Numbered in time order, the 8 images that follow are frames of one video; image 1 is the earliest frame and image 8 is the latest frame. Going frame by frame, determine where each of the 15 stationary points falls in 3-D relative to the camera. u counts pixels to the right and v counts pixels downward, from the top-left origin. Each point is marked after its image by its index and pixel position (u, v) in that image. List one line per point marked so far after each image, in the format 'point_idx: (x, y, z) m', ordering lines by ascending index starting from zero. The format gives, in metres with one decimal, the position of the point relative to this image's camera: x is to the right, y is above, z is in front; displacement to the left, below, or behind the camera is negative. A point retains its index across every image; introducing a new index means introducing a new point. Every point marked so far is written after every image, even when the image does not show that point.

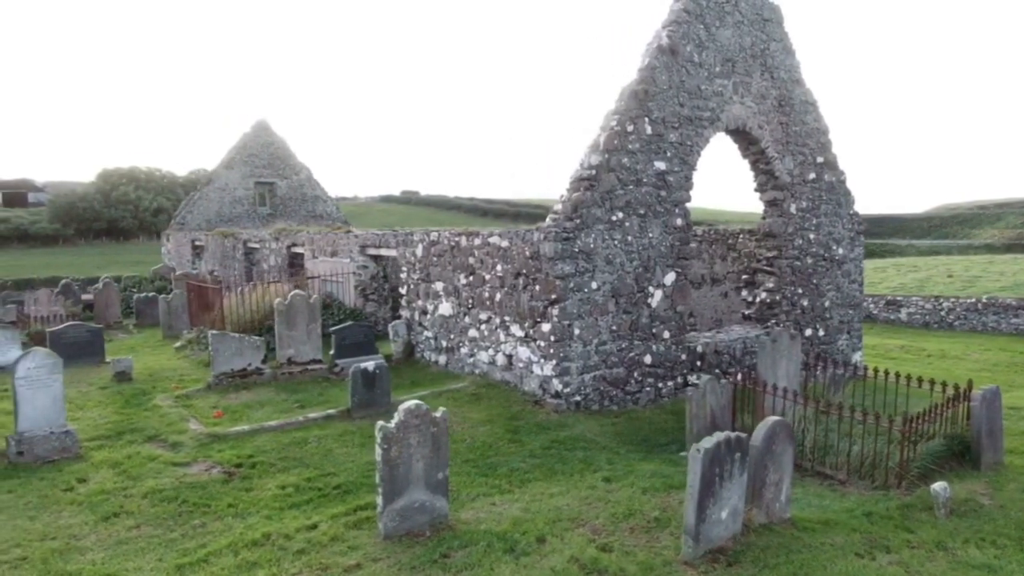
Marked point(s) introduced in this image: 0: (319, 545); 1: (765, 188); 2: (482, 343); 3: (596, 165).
0: (-1.5, -2.0, +6.0) m
1: (+3.7, +1.5, +11.6) m
2: (-0.4, -0.7, +10.3) m
3: (+1.0, +1.5, +9.3) m
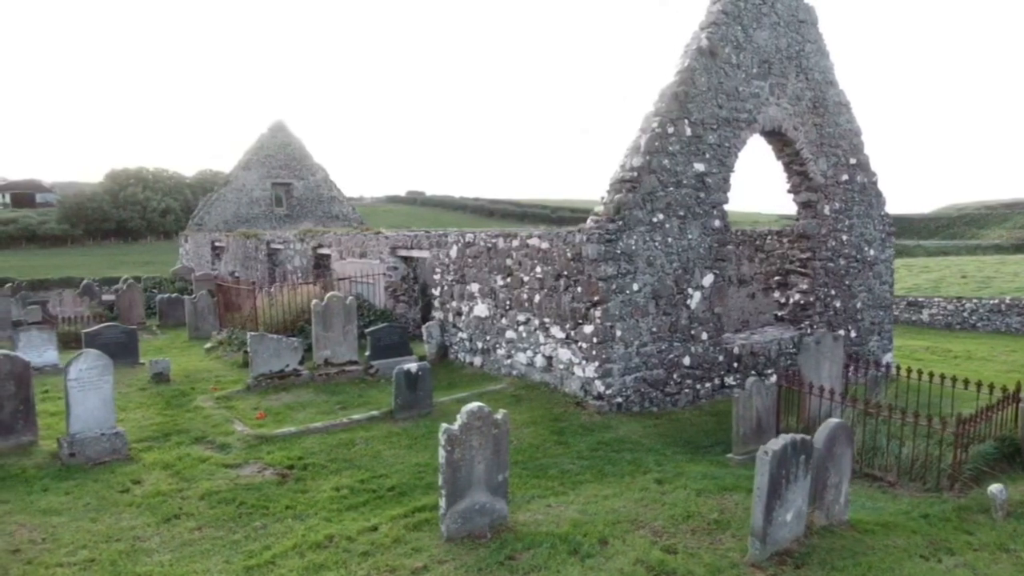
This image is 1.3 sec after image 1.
0: (-1.0, -2.0, +6.0) m
1: (+4.2, +1.4, +11.6) m
2: (+0.1, -0.7, +10.3) m
3: (+1.5, +1.4, +9.3) m
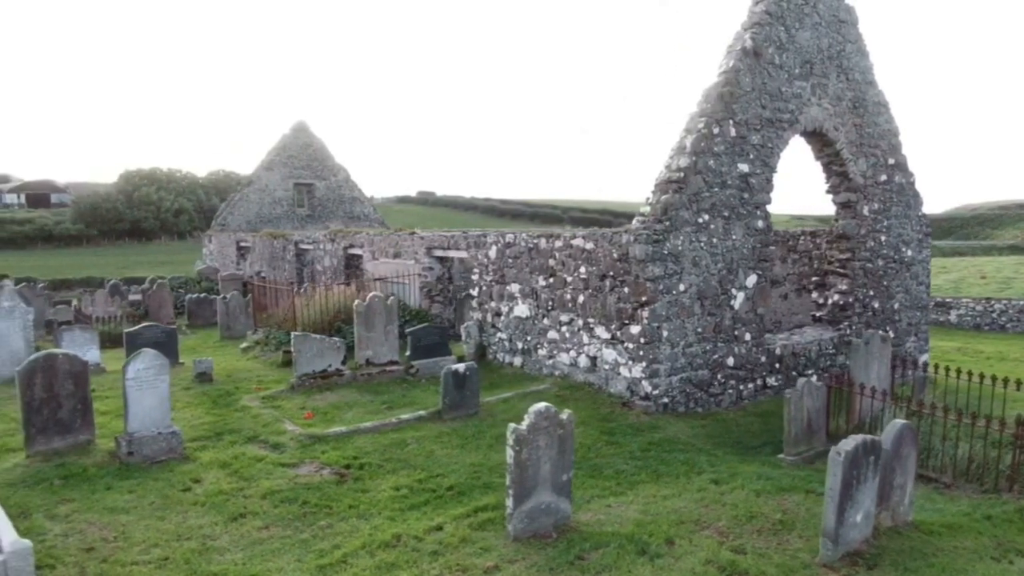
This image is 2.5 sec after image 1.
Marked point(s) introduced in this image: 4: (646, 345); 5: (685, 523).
0: (-0.5, -2.0, +6.0) m
1: (+4.8, +1.4, +11.6) m
2: (+0.7, -0.7, +10.3) m
3: (+2.0, +1.4, +9.3) m
4: (+1.6, -0.6, +9.1) m
5: (+1.4, -1.9, +6.5) m
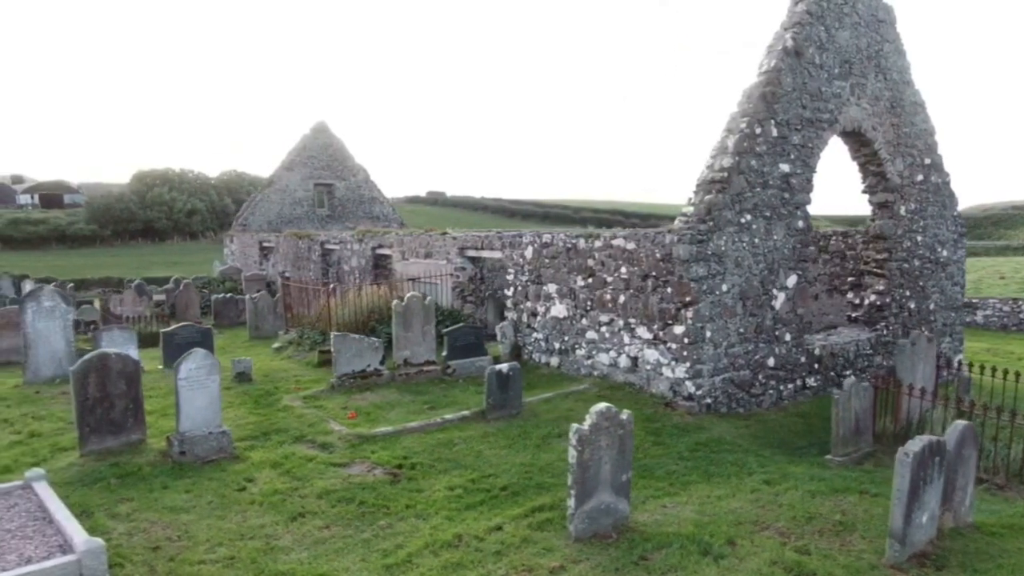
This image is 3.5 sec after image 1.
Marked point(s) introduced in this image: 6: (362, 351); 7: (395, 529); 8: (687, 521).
0: (0.0, -2.0, +6.0) m
1: (+5.3, +1.4, +11.6) m
2: (+1.2, -0.7, +10.3) m
3: (+2.5, +1.4, +9.3) m
4: (+2.1, -0.7, +9.1) m
5: (+1.9, -1.9, +6.5) m
6: (-2.0, -0.8, +10.4) m
7: (-0.9, -1.9, +6.3) m
8: (+1.5, -1.9, +6.5) m
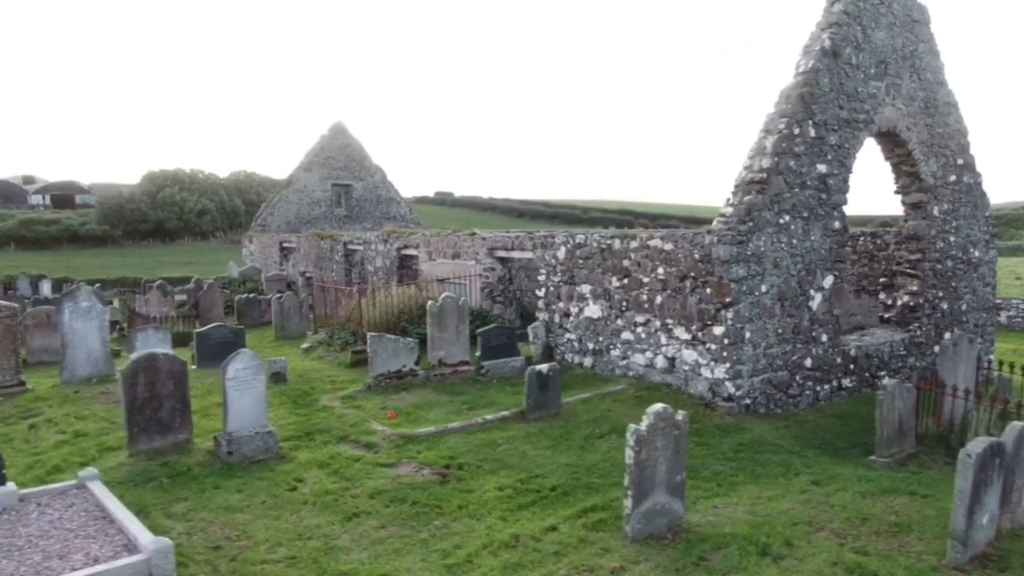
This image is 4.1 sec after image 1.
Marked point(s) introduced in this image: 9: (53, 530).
0: (+0.5, -2.0, +6.1) m
1: (+5.8, +1.4, +11.5) m
2: (+1.6, -0.8, +10.3) m
3: (+3.0, +1.4, +9.3) m
4: (+2.5, -0.7, +9.1) m
5: (+2.3, -1.9, +6.5) m
6: (-1.5, -0.8, +10.4) m
7: (-0.5, -1.9, +6.3) m
8: (+1.9, -1.9, +6.5) m
9: (-3.4, -1.8, +5.9) m
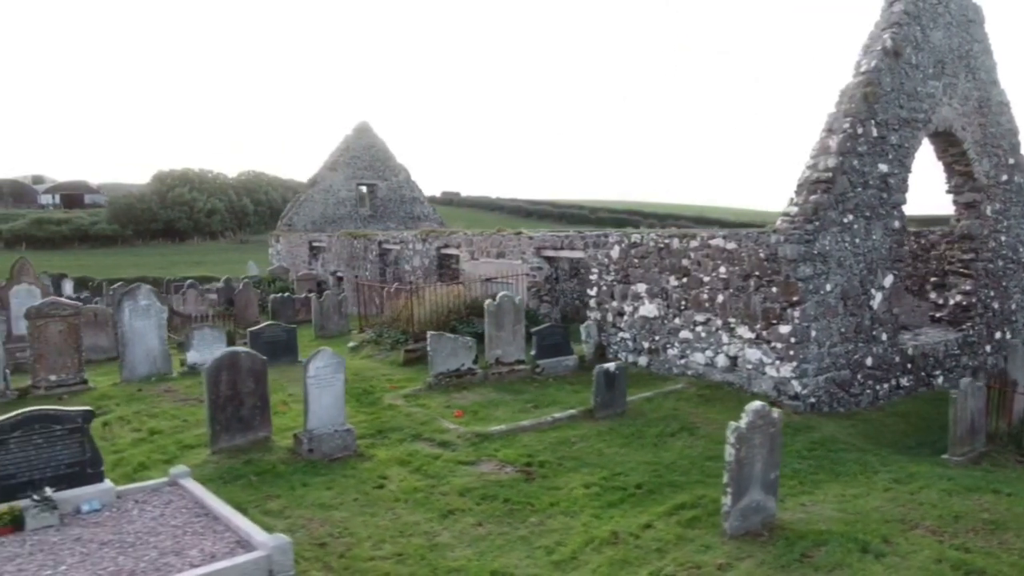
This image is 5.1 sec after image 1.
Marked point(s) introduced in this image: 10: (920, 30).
0: (+1.2, -2.0, +6.1) m
1: (+6.6, +1.4, +11.6) m
2: (+2.4, -0.7, +10.3) m
3: (+3.8, +1.4, +9.3) m
4: (+3.3, -0.6, +9.1) m
5: (+3.1, -1.9, +6.5) m
6: (-0.7, -0.8, +10.5) m
7: (+0.3, -1.9, +6.4) m
8: (+2.7, -1.9, +6.6) m
9: (-2.6, -1.8, +5.9) m
10: (+5.3, +3.3, +10.2) m
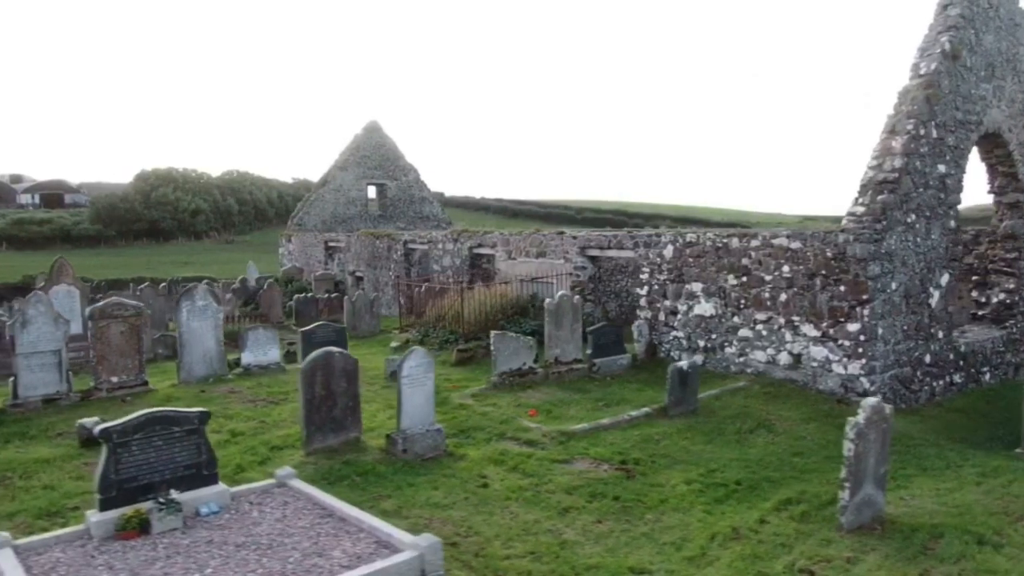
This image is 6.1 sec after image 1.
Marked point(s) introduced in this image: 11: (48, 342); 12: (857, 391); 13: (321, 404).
0: (+2.2, -2.0, +6.2) m
1: (+7.3, +1.5, +11.8) m
2: (+3.2, -0.7, +10.4) m
3: (+4.6, +1.4, +9.5) m
4: (+4.2, -0.6, +9.3) m
5: (+4.1, -1.9, +6.7) m
6: (+0.1, -0.8, +10.5) m
7: (+1.3, -1.9, +6.4) m
8: (+3.6, -1.9, +6.7) m
9: (-1.7, -1.8, +5.9) m
10: (+6.1, +3.4, +10.4) m
11: (-5.5, -0.6, +9.4) m
12: (+4.1, -1.2, +9.4) m
13: (-1.8, -1.1, +7.6) m
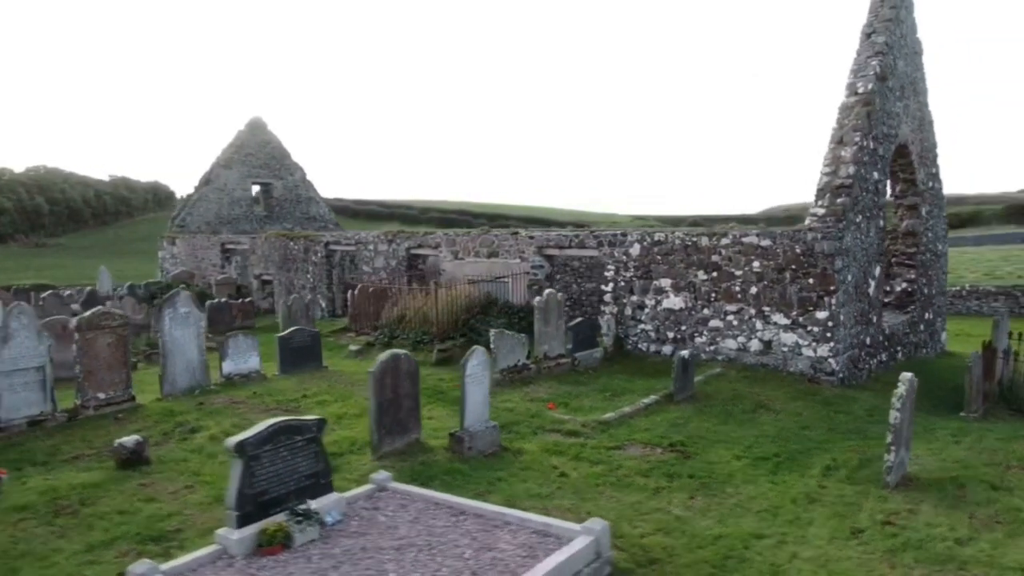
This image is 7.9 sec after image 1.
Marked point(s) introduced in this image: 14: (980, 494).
0: (+3.1, -1.9, +7.1) m
1: (+6.8, +1.6, +13.7) m
2: (+3.1, -0.6, +11.5) m
3: (+4.6, +1.6, +10.8) m
4: (+4.3, -0.5, +10.5) m
5: (+4.8, -1.8, +8.0) m
6: (0.0, -0.8, +10.8) m
7: (+2.1, -1.9, +7.1) m
8: (+4.4, -1.8, +7.9) m
9: (-0.6, -1.8, +5.9) m
10: (+5.8, +3.5, +12.1) m
11: (-5.2, -0.7, +8.5) m
12: (+4.2, -1.1, +10.7) m
13: (-1.2, -1.1, +7.5) m
14: (+4.3, -1.9, +7.2) m
